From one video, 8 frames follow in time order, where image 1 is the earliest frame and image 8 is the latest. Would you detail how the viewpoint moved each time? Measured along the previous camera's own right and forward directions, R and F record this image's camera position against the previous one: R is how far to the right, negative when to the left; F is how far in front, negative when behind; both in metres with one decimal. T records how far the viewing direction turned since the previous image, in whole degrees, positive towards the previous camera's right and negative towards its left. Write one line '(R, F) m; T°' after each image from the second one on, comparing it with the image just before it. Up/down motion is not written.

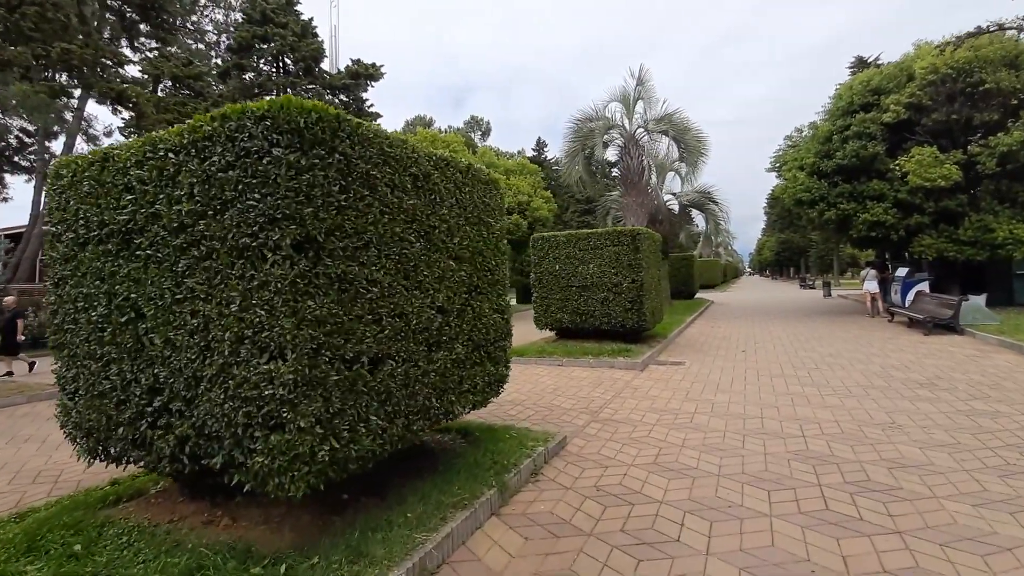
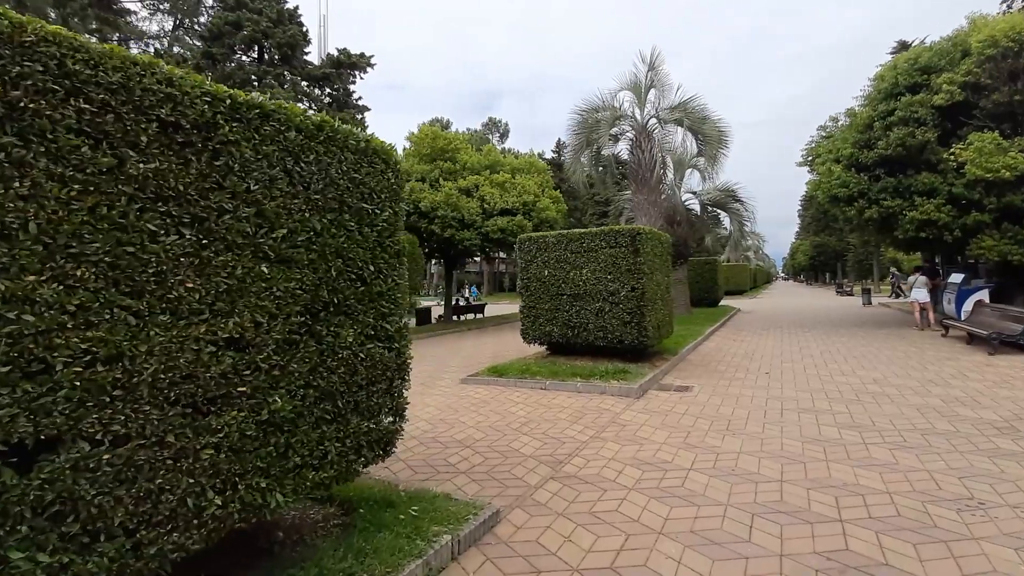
(+0.8, +1.4) m; -3°
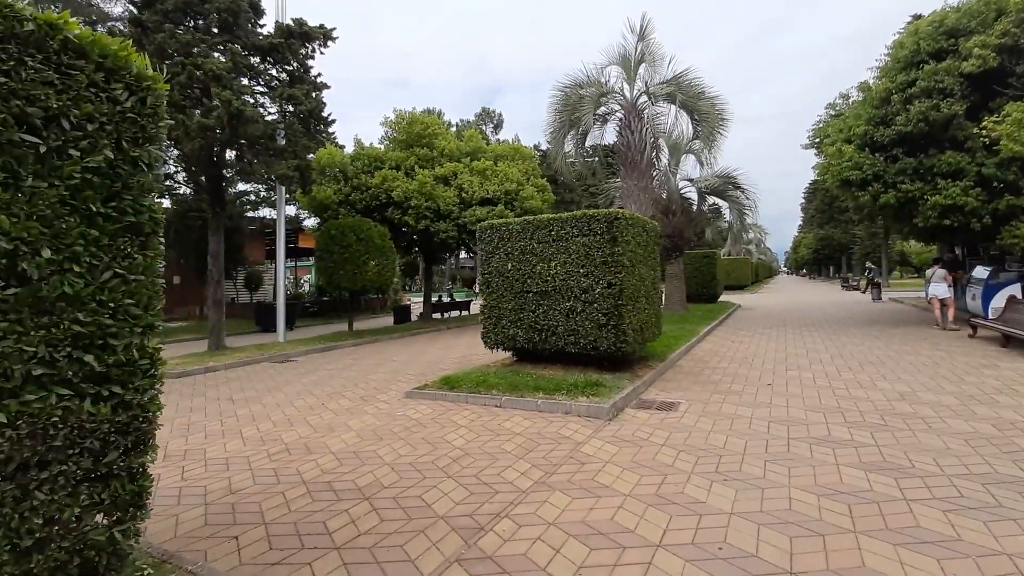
(+0.7, +1.4) m; 0°
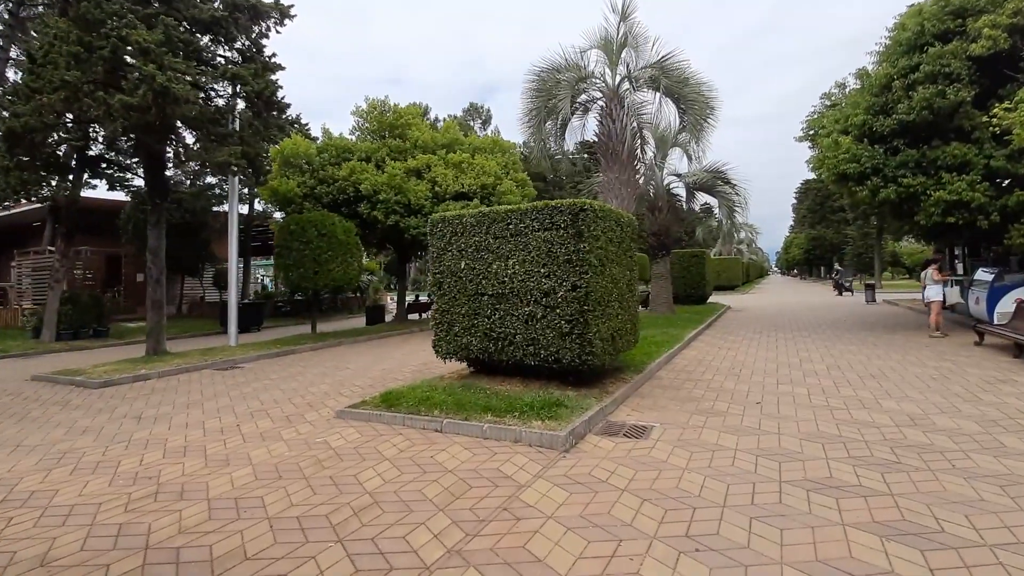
(+0.5, +1.0) m; +1°
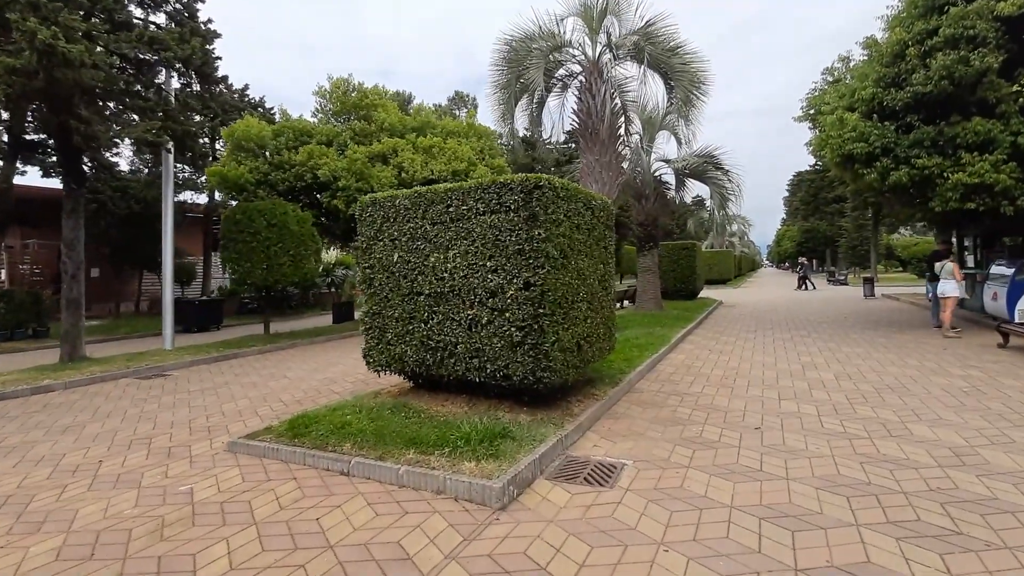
(+0.5, +1.3) m; +1°
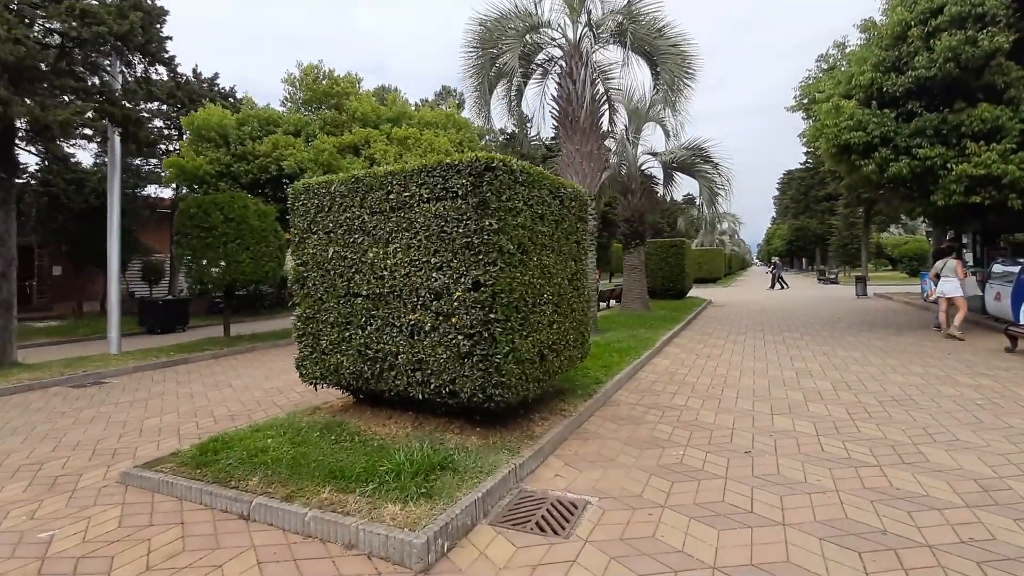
(+0.4, +0.7) m; +1°
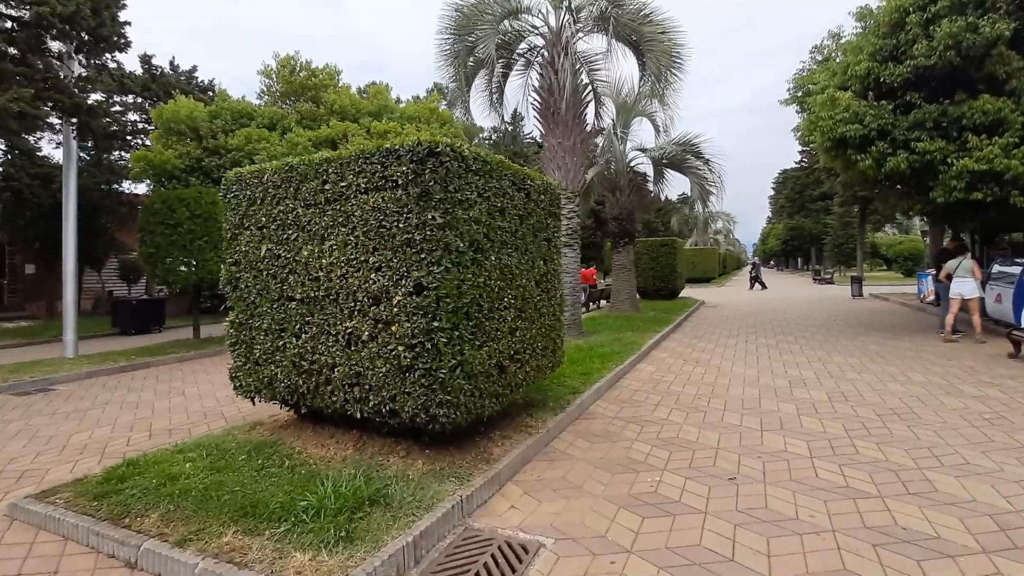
(+0.3, +0.5) m; 0°
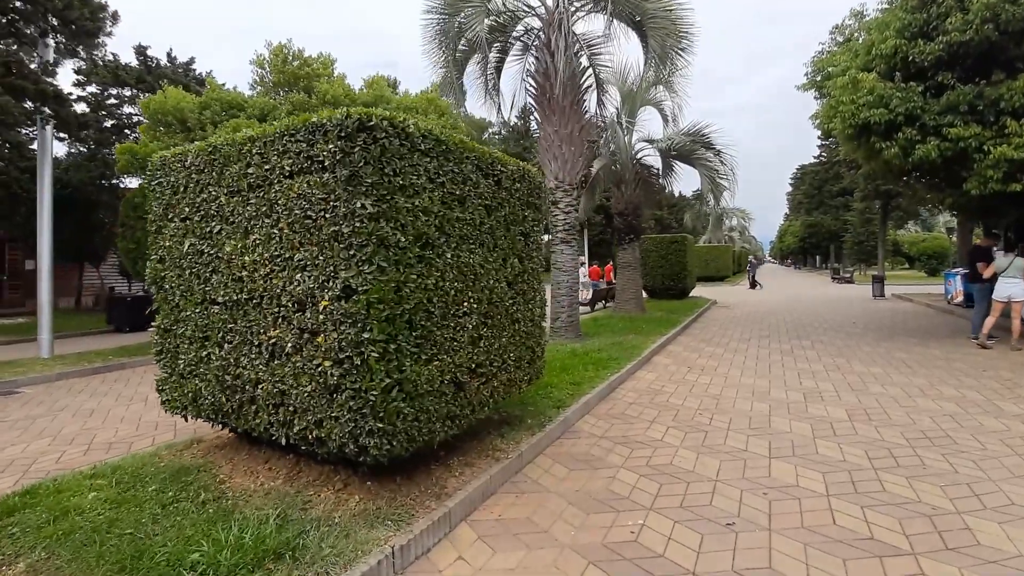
(+0.4, +0.6) m; -1°
